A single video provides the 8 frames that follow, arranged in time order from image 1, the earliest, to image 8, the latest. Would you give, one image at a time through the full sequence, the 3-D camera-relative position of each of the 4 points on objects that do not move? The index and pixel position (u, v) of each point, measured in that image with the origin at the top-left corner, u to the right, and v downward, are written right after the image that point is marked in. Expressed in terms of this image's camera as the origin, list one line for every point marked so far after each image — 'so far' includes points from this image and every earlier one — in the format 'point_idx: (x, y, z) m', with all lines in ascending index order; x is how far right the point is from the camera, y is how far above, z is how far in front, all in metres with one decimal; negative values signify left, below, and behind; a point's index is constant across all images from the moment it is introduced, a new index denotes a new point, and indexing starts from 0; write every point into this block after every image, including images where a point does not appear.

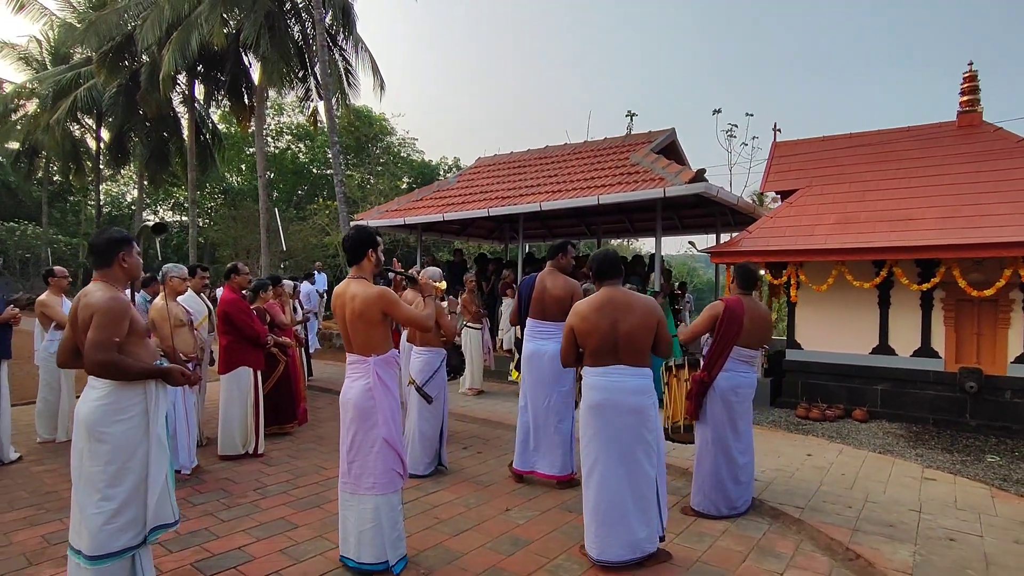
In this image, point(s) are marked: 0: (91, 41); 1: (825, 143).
0: (-13.7, +8.1, +18.6) m
1: (+4.3, +2.0, +7.9) m
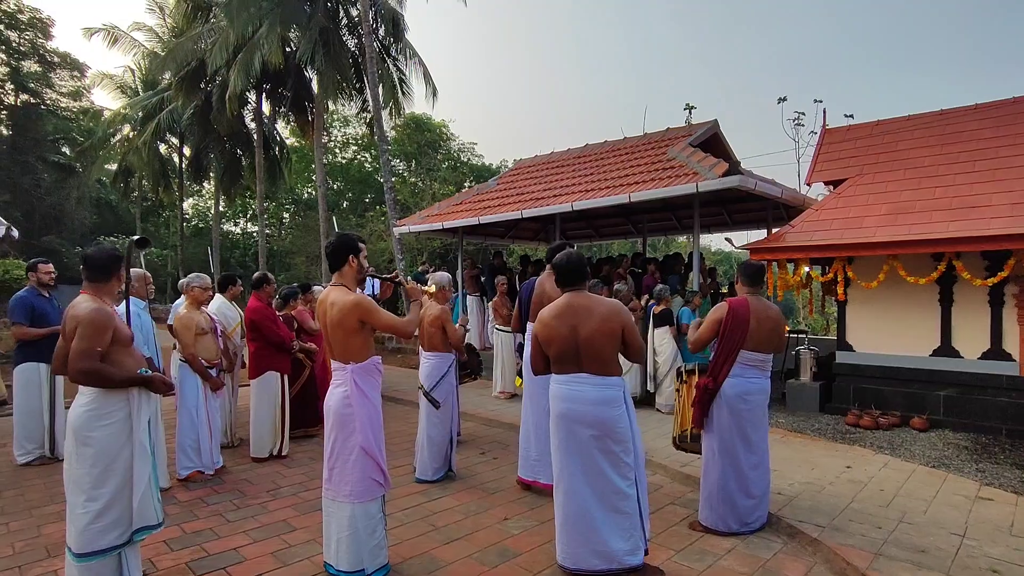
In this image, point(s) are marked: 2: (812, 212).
0: (-12.0, +7.8, +20.1) m
1: (+4.7, +2.0, +7.2) m
2: (+3.6, +0.9, +6.8) m
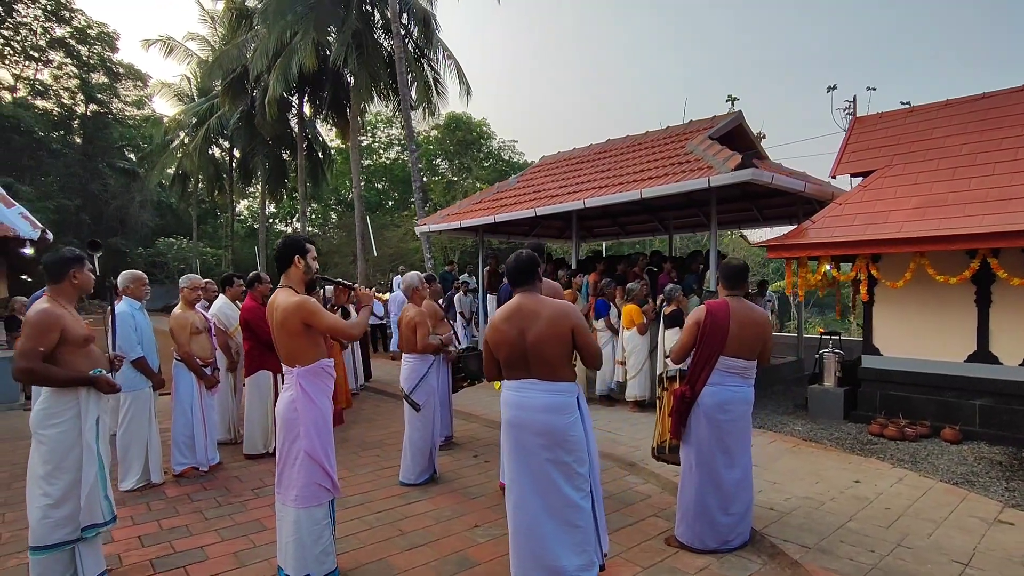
0: (-10.8, +7.9, +20.9) m
1: (+4.8, +2.1, +6.7) m
2: (+3.6, +0.9, +6.4) m
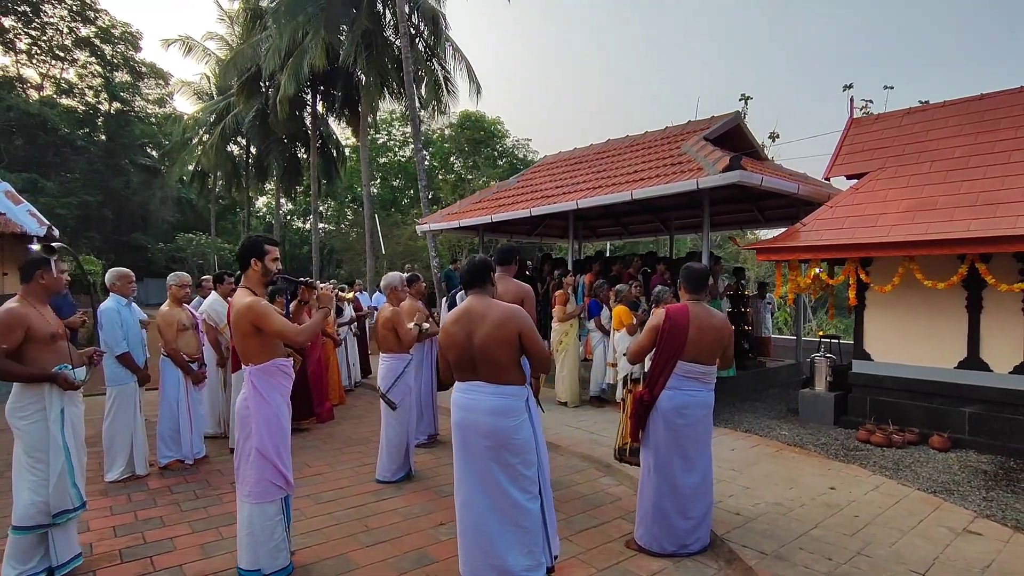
0: (-10.4, +8.0, +21.2) m
1: (+4.6, +2.0, +6.6) m
2: (+3.5, +0.9, +6.3) m
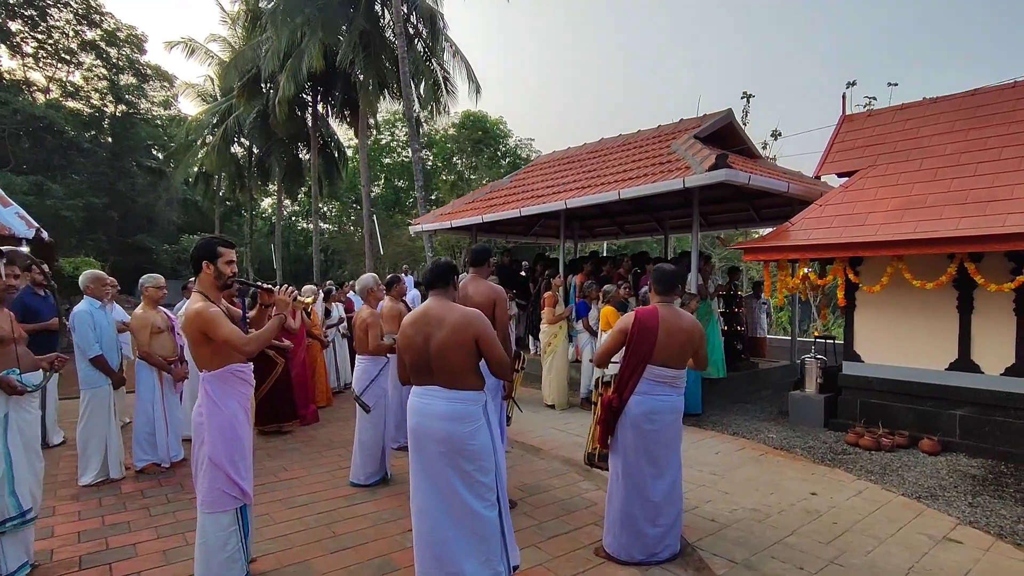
0: (-10.5, +8.0, +21.3) m
1: (+4.5, +2.0, +6.5) m
2: (+3.3, +0.9, +6.2) m
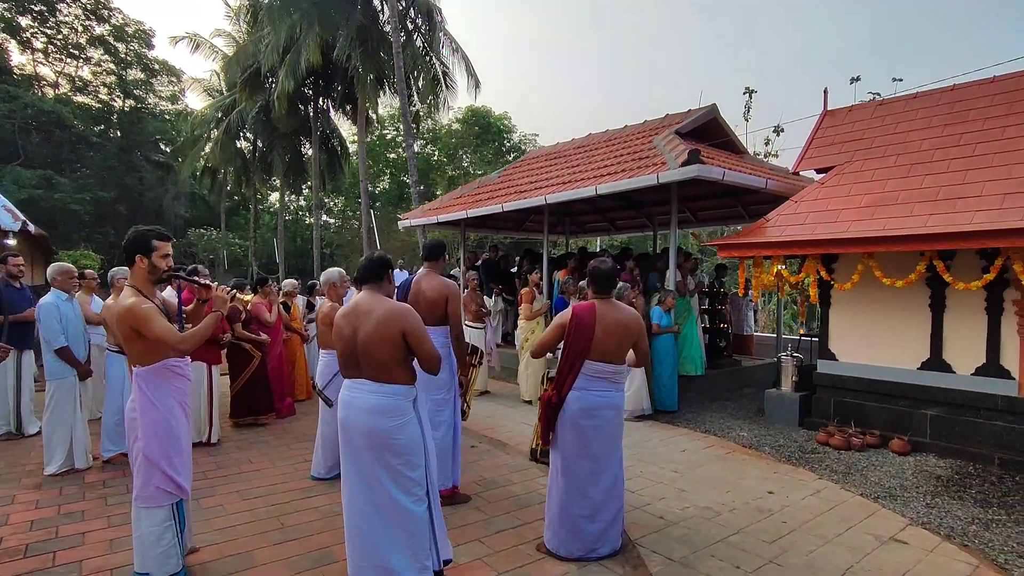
0: (-10.5, +8.2, +21.4) m
1: (+4.2, +2.0, +6.4) m
2: (+3.0, +0.9, +6.1) m
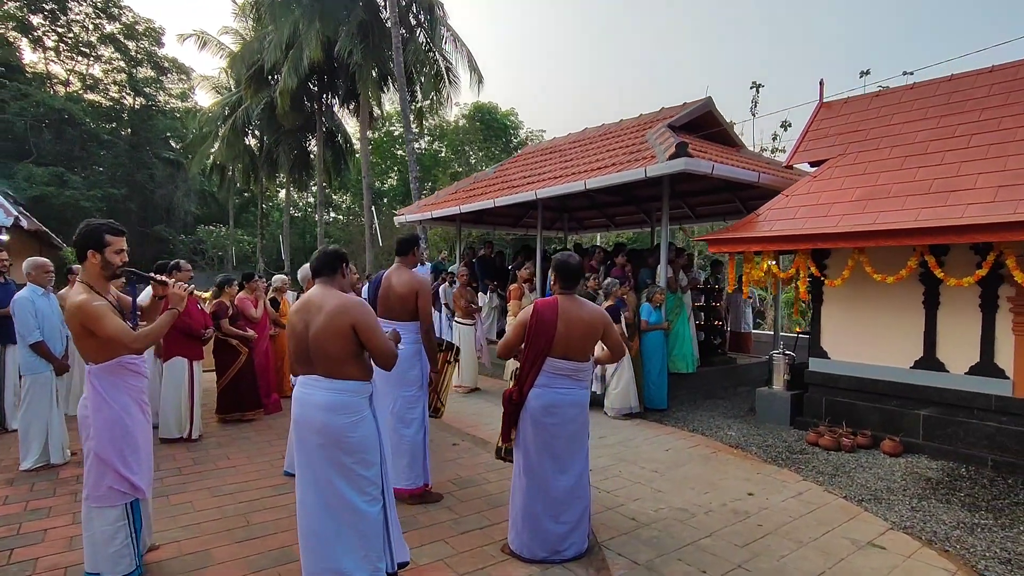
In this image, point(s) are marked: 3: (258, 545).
0: (-10.3, +8.4, +21.5) m
1: (+4.0, +2.1, +6.2) m
2: (+2.8, +0.9, +5.9) m
3: (-1.6, -1.6, +3.5) m
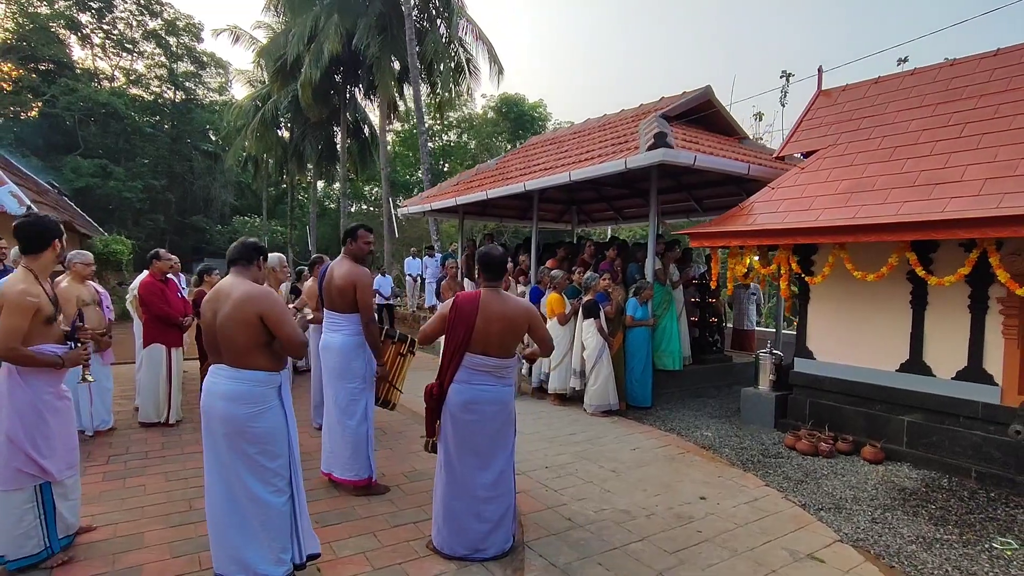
0: (-9.5, +8.8, +21.9) m
1: (+3.8, +2.1, +5.9) m
2: (+2.6, +1.0, +5.7) m
3: (-2.0, -1.5, +3.5) m
